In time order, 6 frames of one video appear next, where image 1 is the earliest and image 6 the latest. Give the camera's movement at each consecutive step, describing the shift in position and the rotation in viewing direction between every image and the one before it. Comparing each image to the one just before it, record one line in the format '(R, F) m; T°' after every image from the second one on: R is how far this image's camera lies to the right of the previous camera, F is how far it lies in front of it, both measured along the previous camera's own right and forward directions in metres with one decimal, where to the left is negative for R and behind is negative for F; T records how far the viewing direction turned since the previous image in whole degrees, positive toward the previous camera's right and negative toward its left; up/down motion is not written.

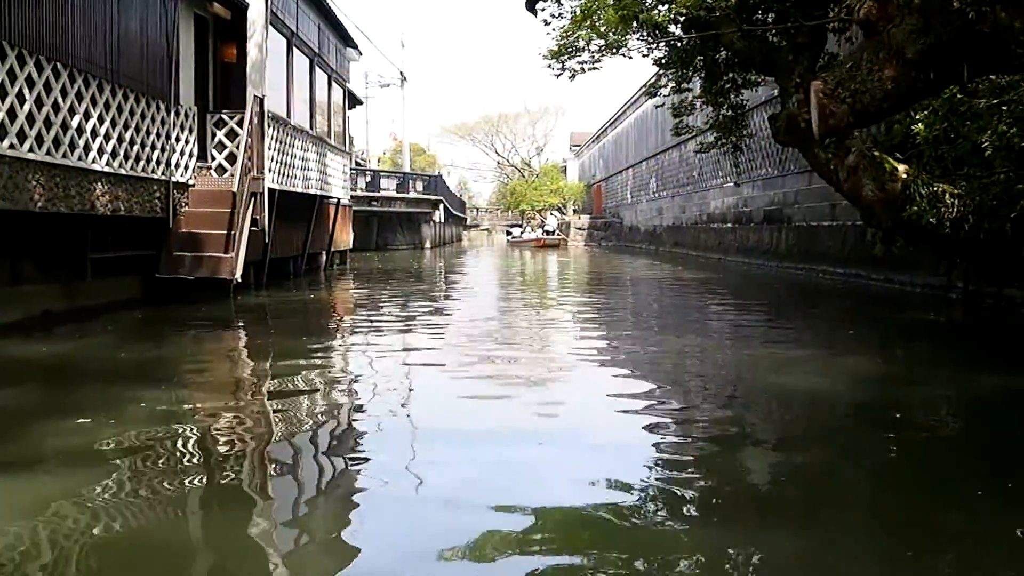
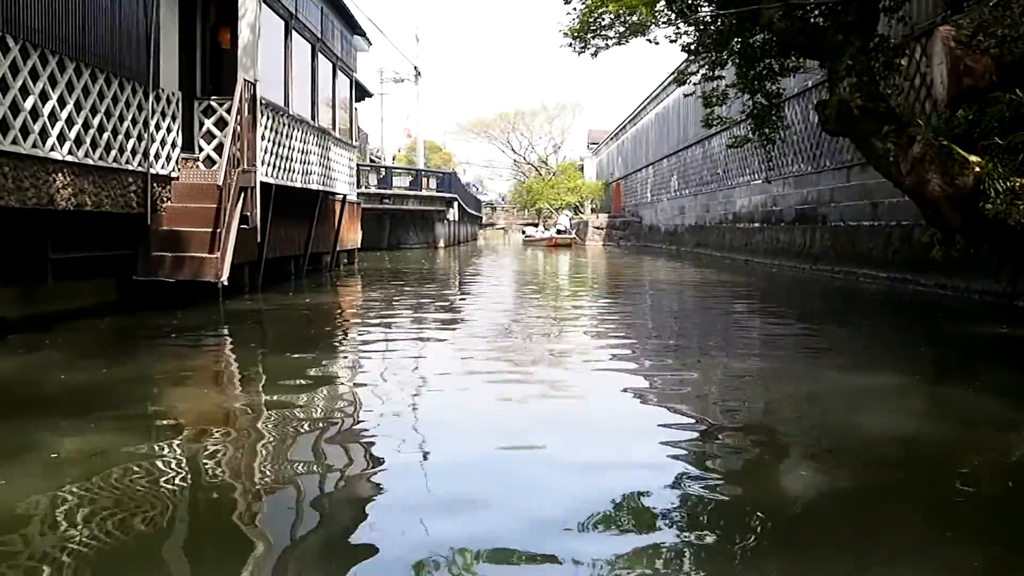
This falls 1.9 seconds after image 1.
(0.0, +0.9) m; -1°
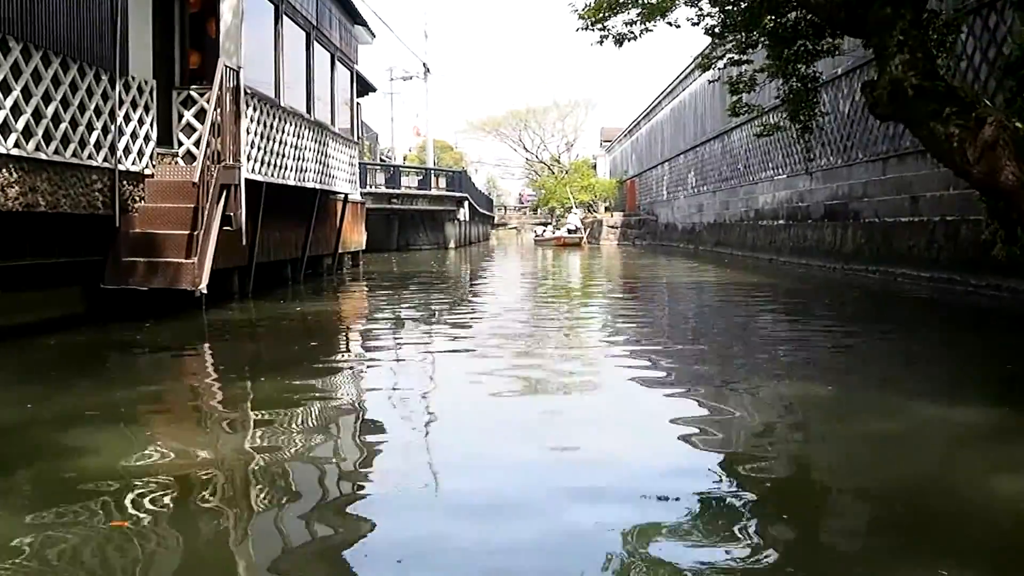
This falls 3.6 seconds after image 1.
(0.0, +0.8) m; -1°
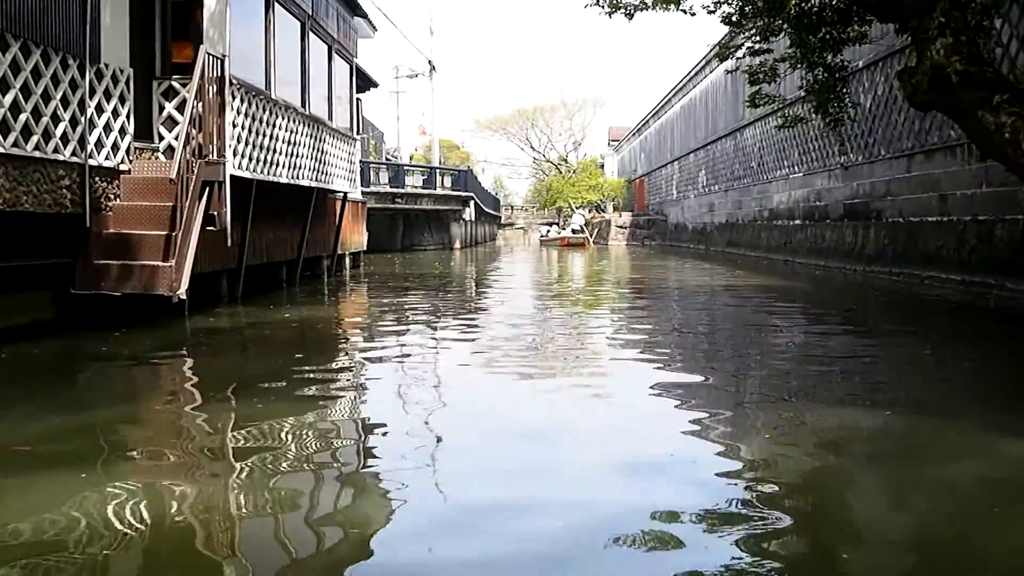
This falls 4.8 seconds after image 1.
(0.0, +0.6) m; 0°
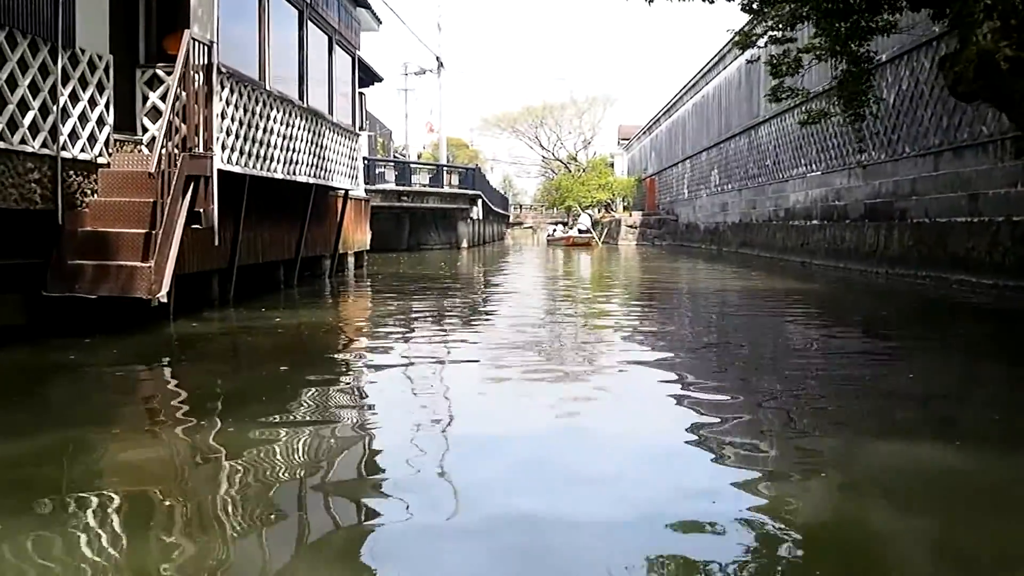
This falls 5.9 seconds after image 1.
(0.0, +0.5) m; -1°
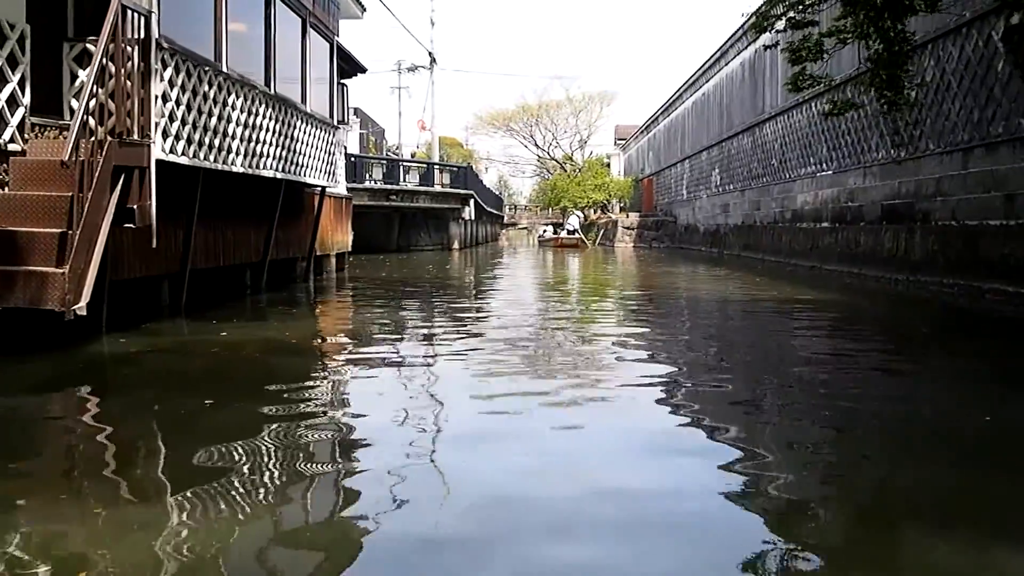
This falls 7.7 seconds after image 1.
(+0.1, +1.0) m; 0°
